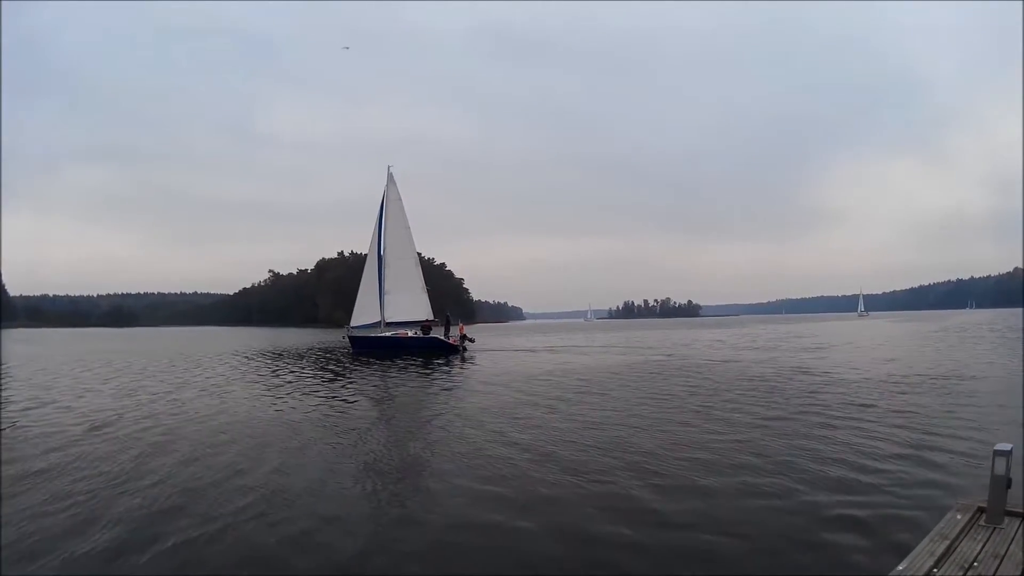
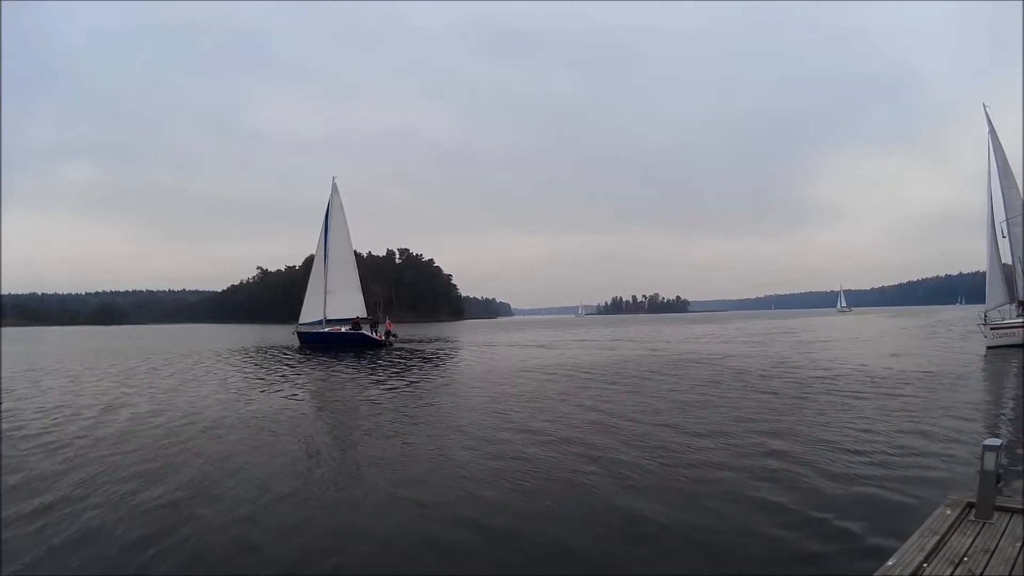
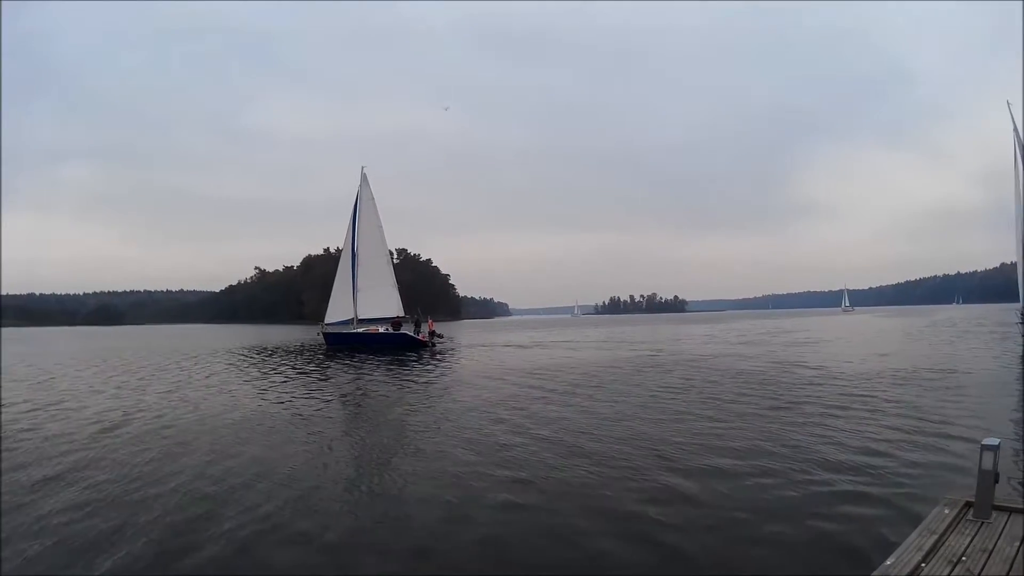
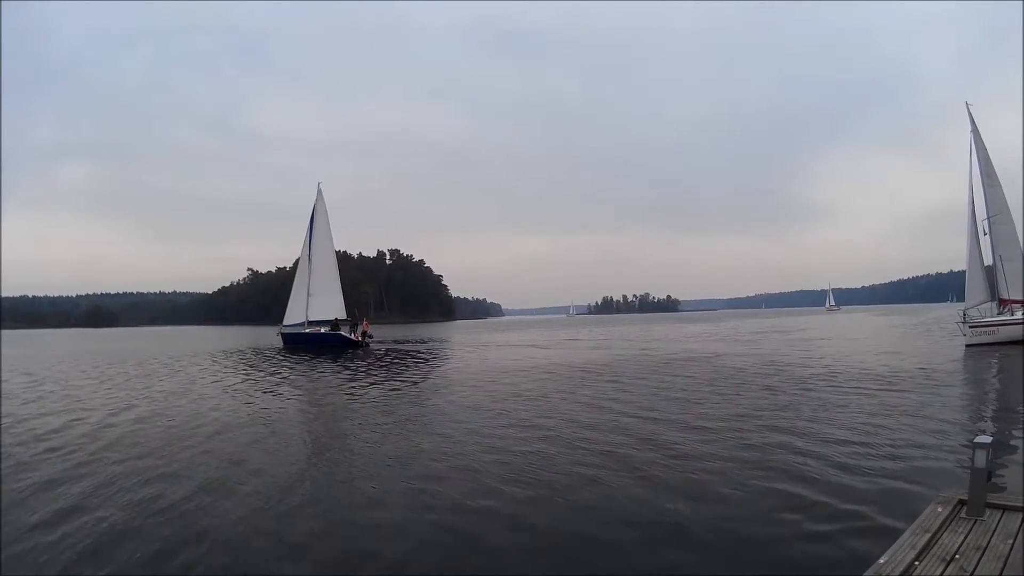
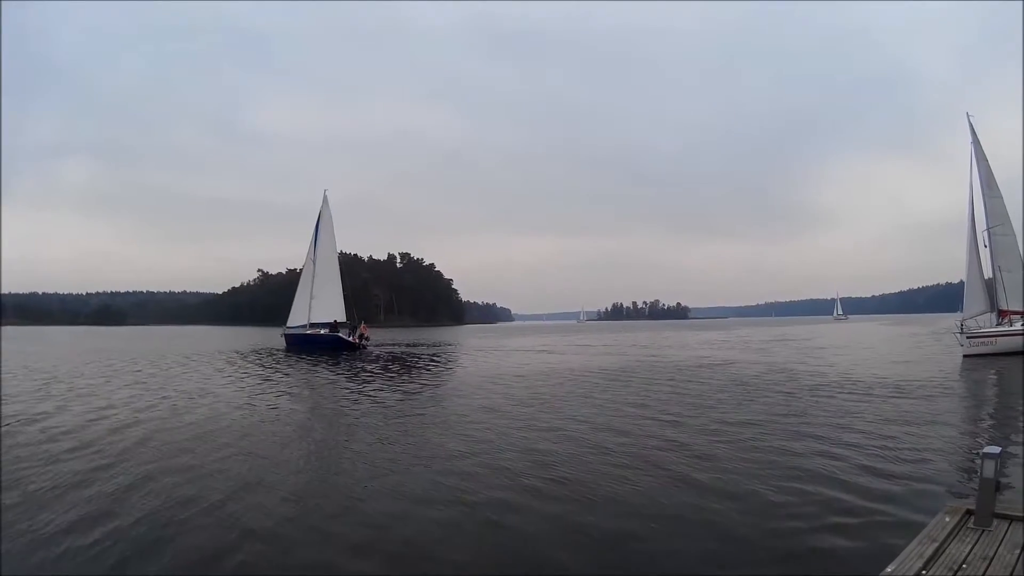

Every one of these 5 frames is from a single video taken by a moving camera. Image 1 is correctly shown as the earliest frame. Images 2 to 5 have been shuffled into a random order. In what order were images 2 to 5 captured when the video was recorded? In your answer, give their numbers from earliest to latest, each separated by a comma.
3, 2, 4, 5
